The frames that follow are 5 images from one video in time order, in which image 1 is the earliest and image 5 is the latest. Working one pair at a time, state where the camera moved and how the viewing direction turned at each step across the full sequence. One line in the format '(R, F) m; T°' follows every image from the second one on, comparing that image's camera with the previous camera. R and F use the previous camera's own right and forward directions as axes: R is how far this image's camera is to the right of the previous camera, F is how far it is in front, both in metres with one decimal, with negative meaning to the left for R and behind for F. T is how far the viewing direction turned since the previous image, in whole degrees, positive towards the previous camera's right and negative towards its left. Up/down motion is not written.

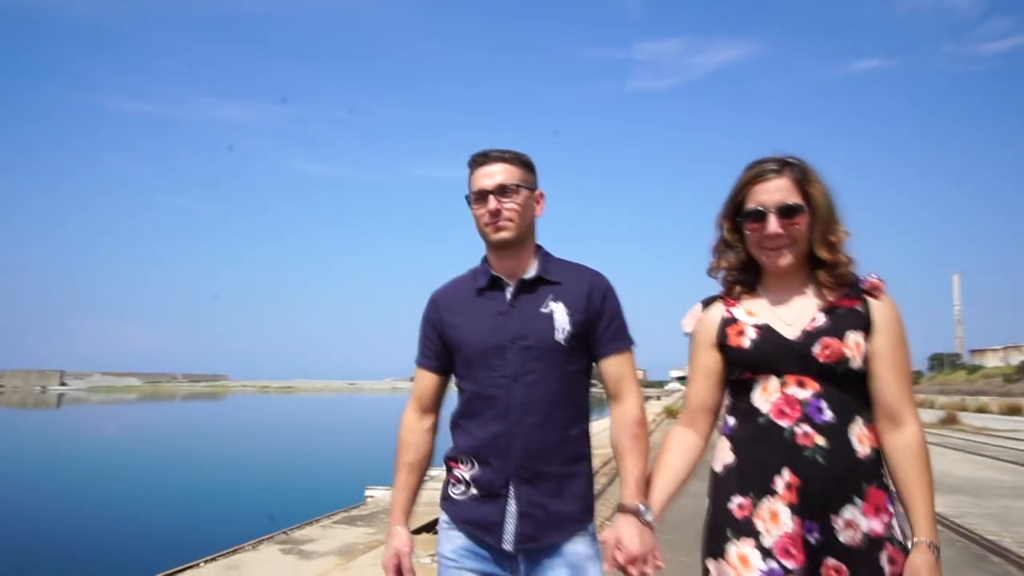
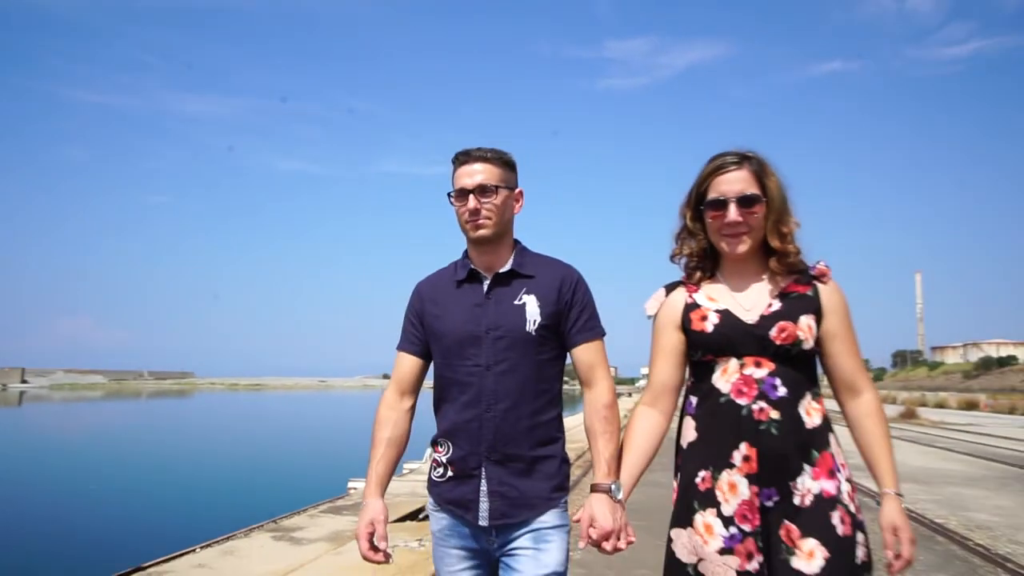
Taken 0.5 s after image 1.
(-0.1, -0.4) m; +2°
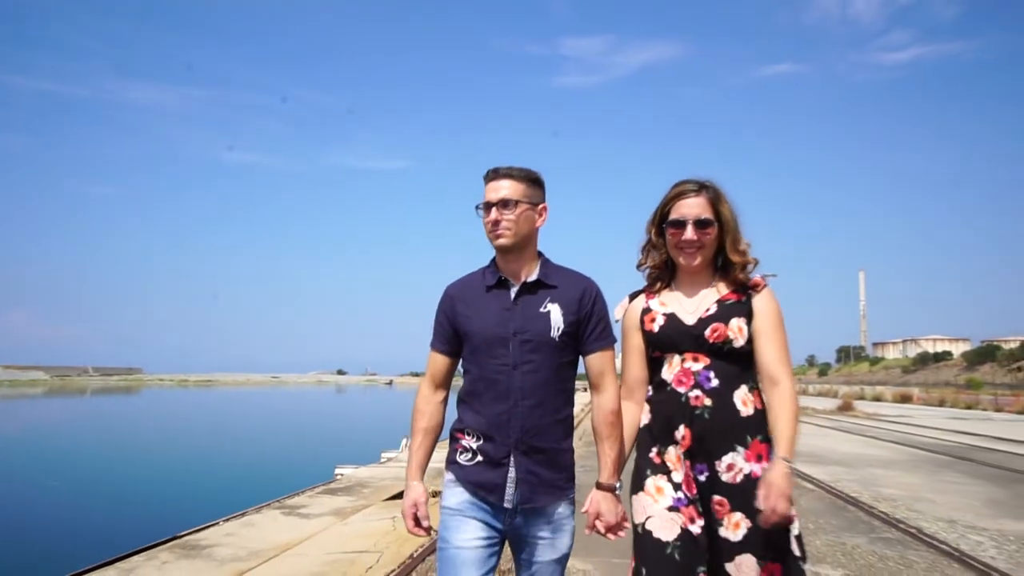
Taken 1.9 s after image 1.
(-0.3, -1.2) m; +3°
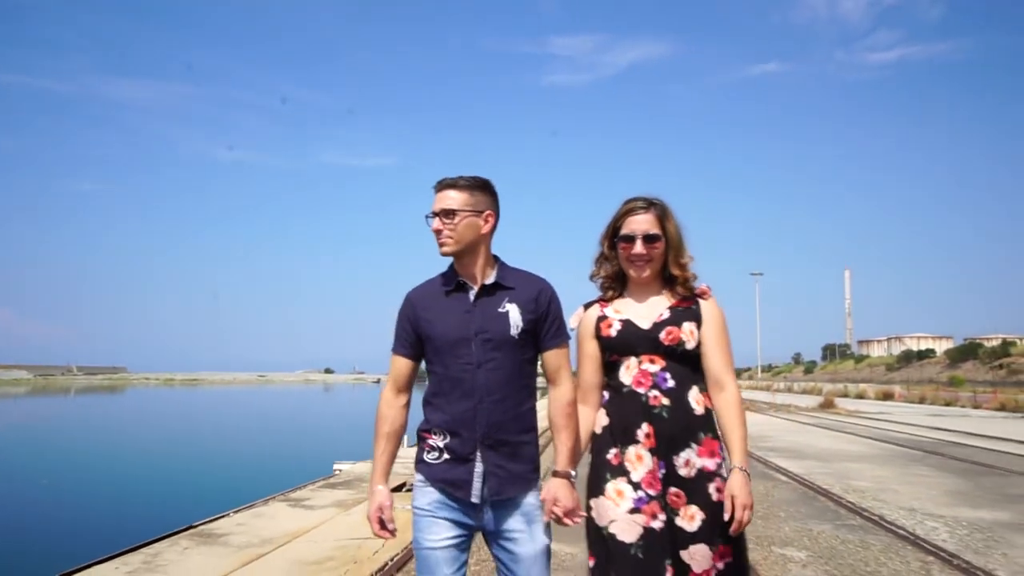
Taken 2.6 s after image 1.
(0.0, -0.6) m; +1°
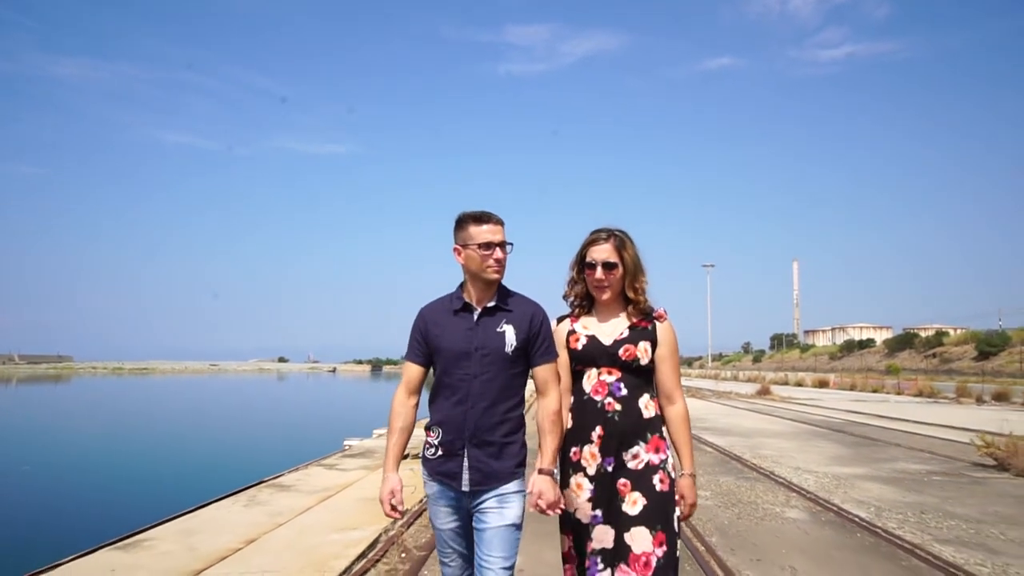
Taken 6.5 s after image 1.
(-0.4, -2.7) m; +3°
